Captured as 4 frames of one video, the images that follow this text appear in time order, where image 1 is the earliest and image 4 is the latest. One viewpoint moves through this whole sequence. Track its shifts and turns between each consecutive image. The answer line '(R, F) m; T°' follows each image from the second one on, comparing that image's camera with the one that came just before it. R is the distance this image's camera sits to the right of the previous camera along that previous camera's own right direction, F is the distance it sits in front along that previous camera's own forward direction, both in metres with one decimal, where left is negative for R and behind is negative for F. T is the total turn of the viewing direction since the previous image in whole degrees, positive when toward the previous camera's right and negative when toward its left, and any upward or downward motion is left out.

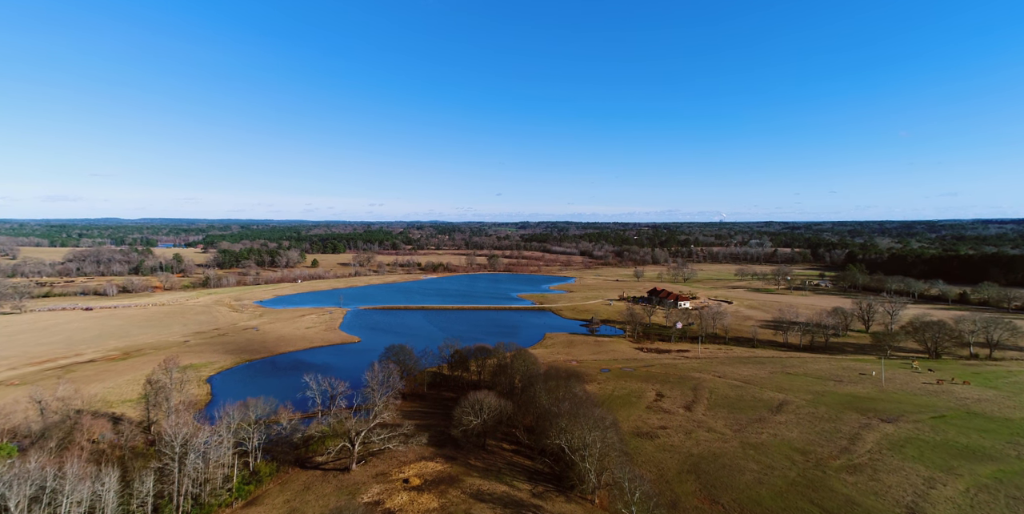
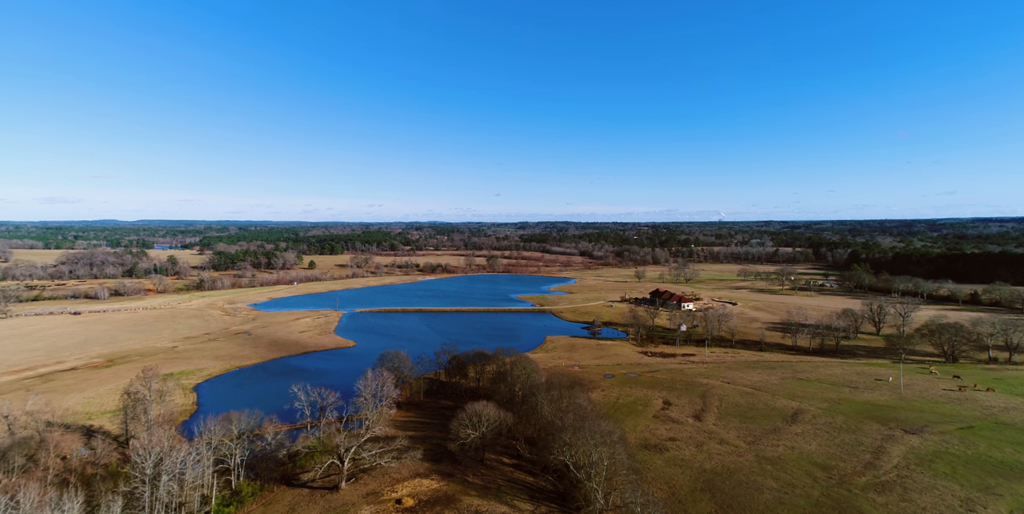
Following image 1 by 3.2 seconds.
(0.0, +1.8) m; 0°
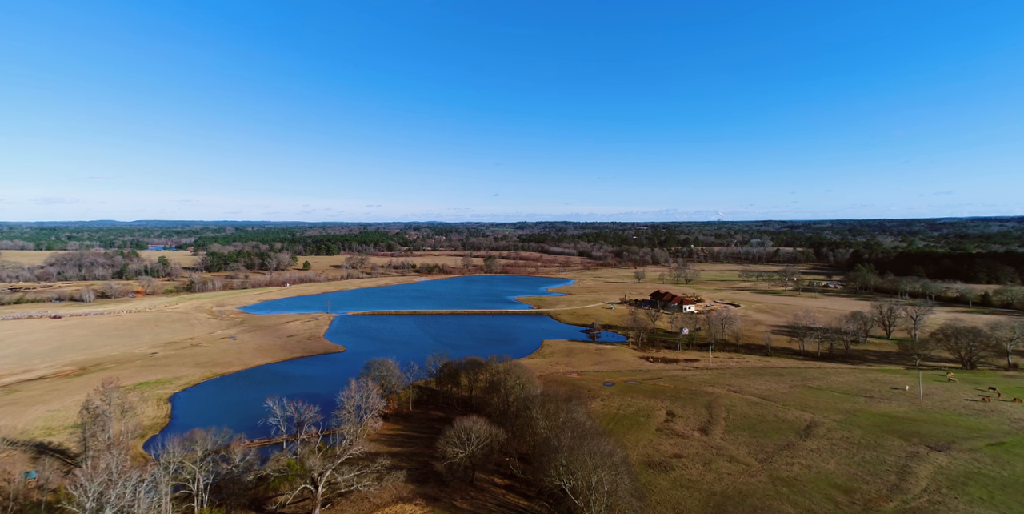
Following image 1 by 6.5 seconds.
(+0.4, +2.3) m; 0°
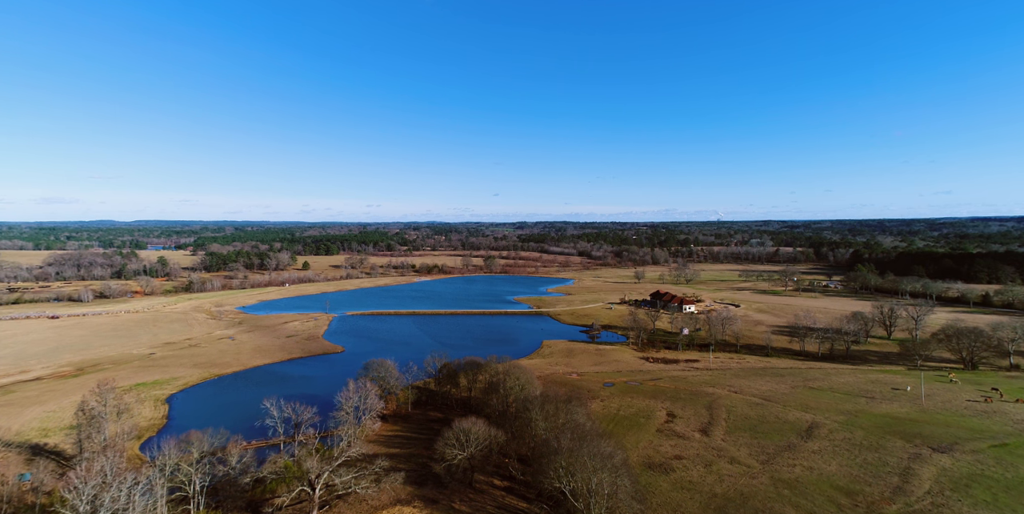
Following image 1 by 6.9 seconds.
(0.0, +0.2) m; 0°
